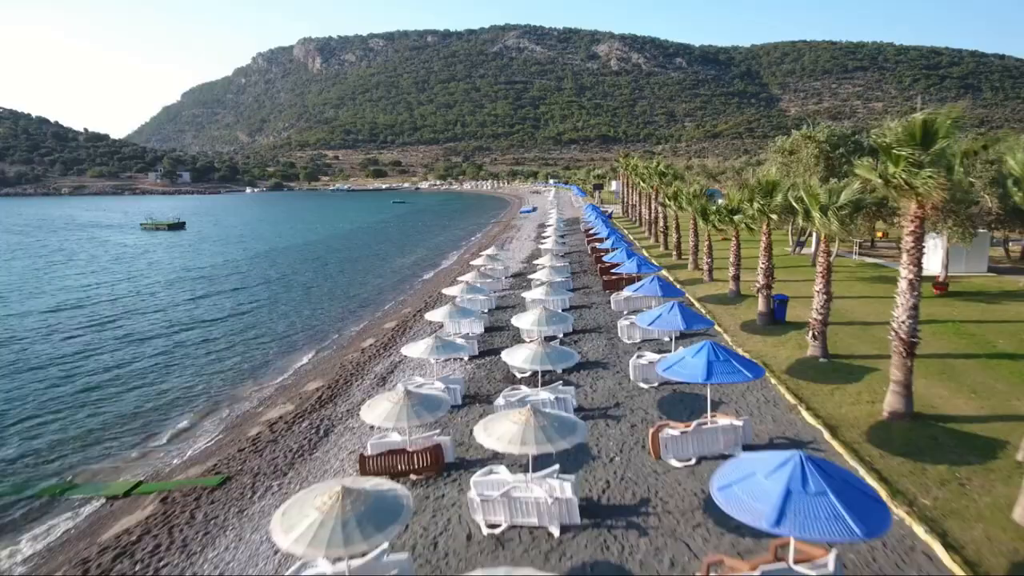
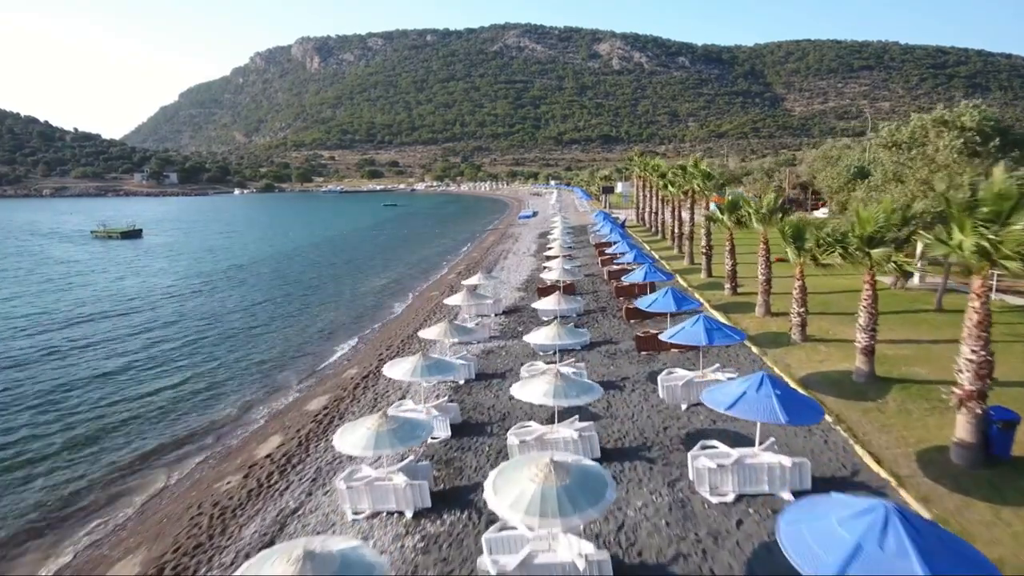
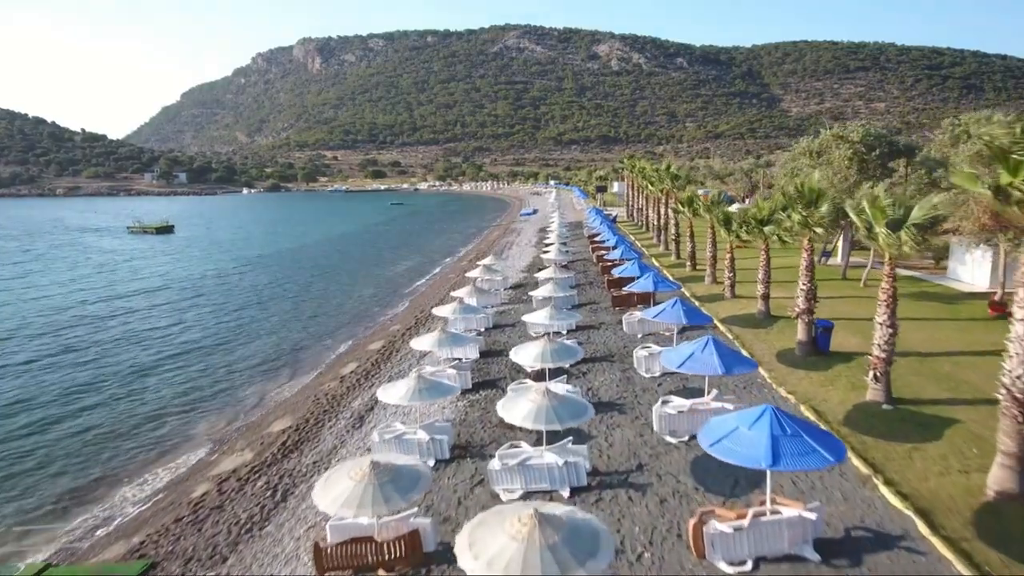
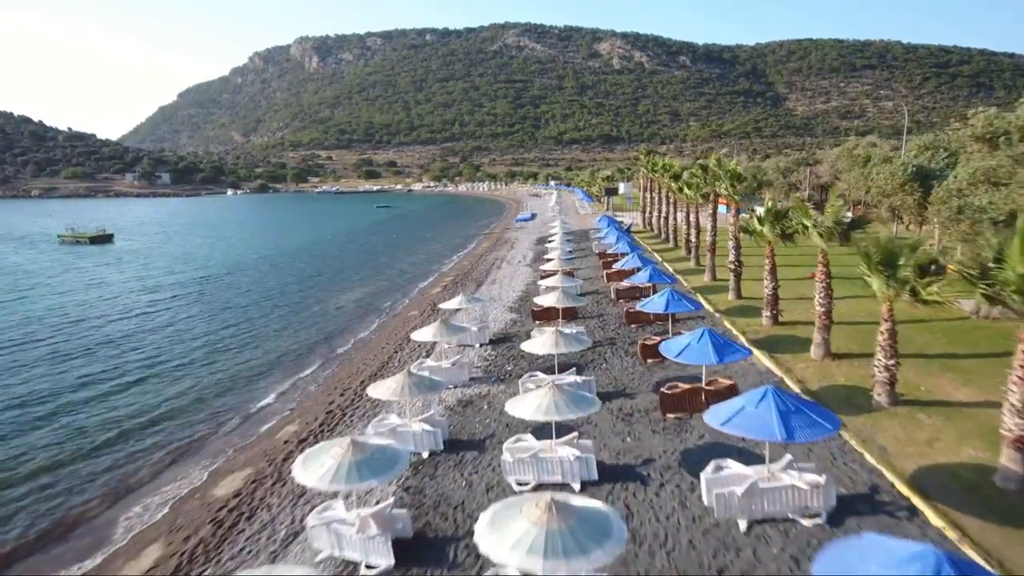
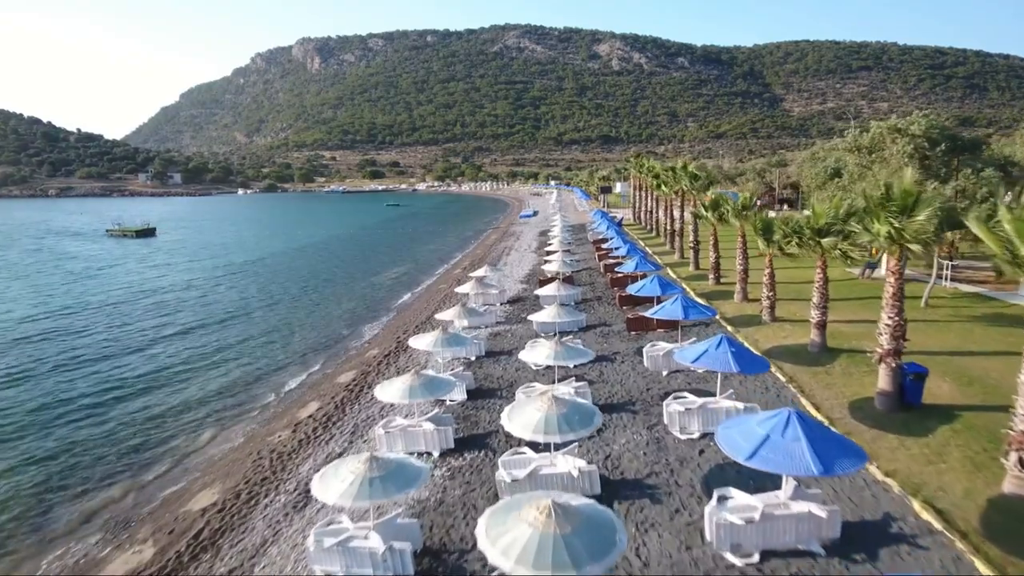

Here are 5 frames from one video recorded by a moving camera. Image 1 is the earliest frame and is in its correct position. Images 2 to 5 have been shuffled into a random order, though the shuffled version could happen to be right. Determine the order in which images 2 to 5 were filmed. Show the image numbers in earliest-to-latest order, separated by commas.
3, 5, 2, 4
